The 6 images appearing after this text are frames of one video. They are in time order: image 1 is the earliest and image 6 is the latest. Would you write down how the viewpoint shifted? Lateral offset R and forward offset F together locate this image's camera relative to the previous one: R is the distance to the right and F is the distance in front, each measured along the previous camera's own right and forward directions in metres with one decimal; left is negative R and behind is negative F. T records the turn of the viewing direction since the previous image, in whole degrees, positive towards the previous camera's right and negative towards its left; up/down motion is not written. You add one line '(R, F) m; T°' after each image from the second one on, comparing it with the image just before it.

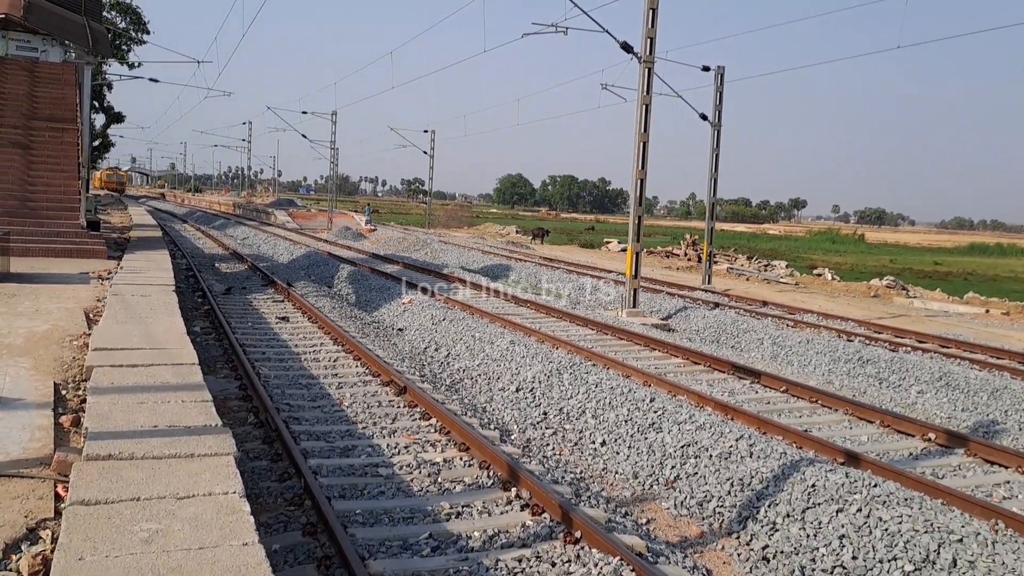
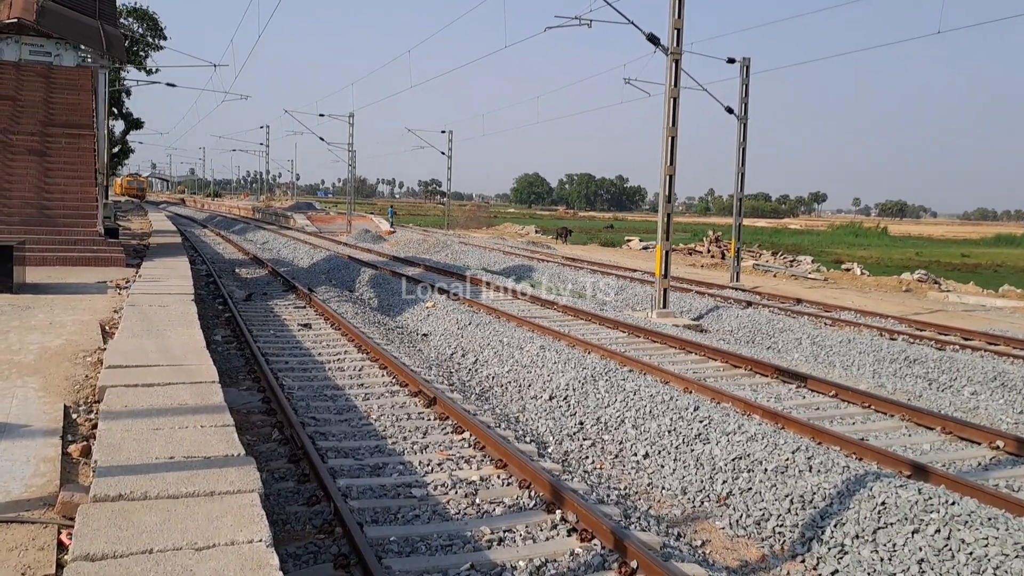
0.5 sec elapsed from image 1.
(-0.2, +0.4) m; -1°
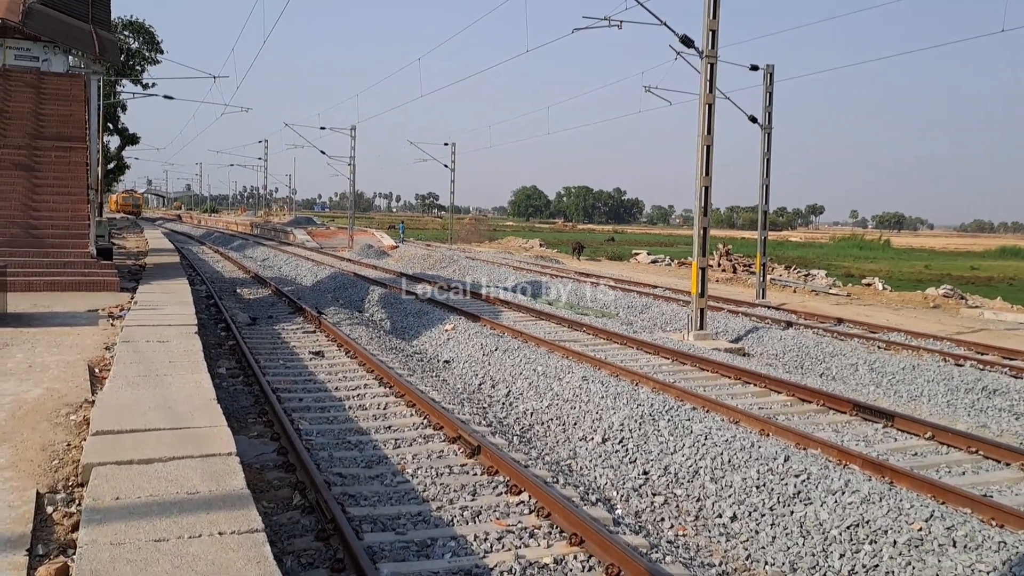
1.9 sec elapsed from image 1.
(-0.5, +1.2) m; 0°
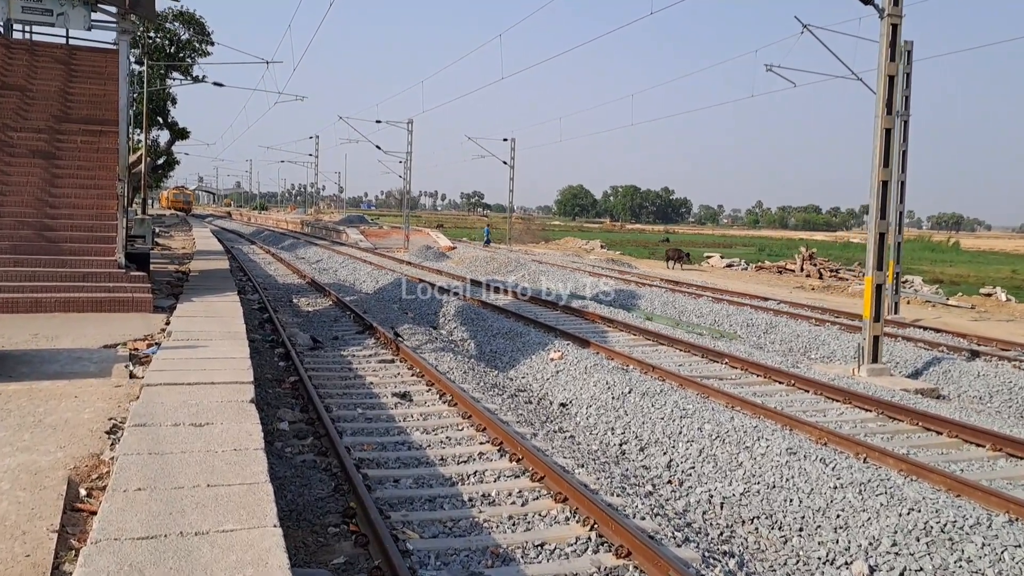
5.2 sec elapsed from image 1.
(-1.2, +2.9) m; -3°
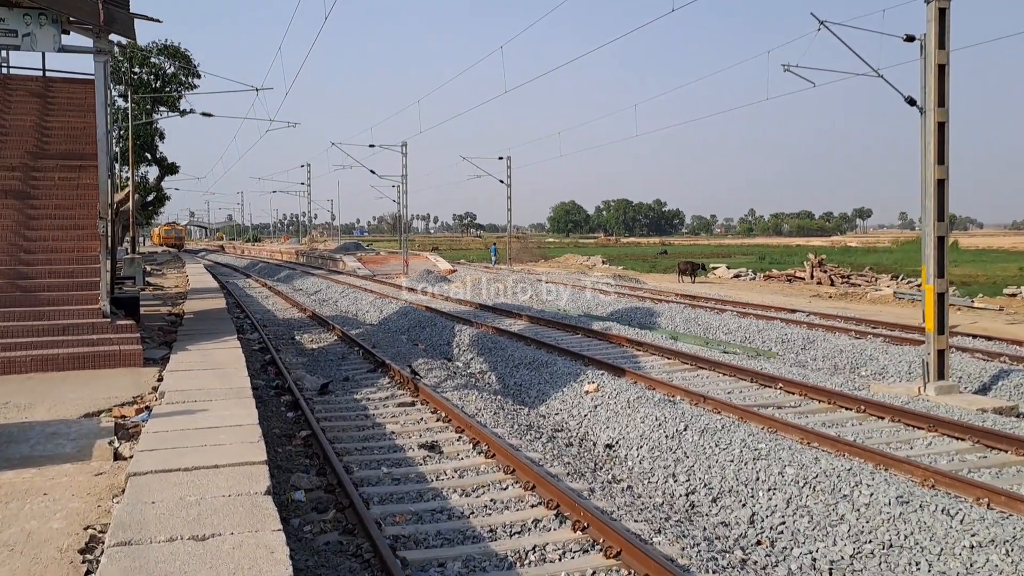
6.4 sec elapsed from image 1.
(-0.4, +1.1) m; 0°
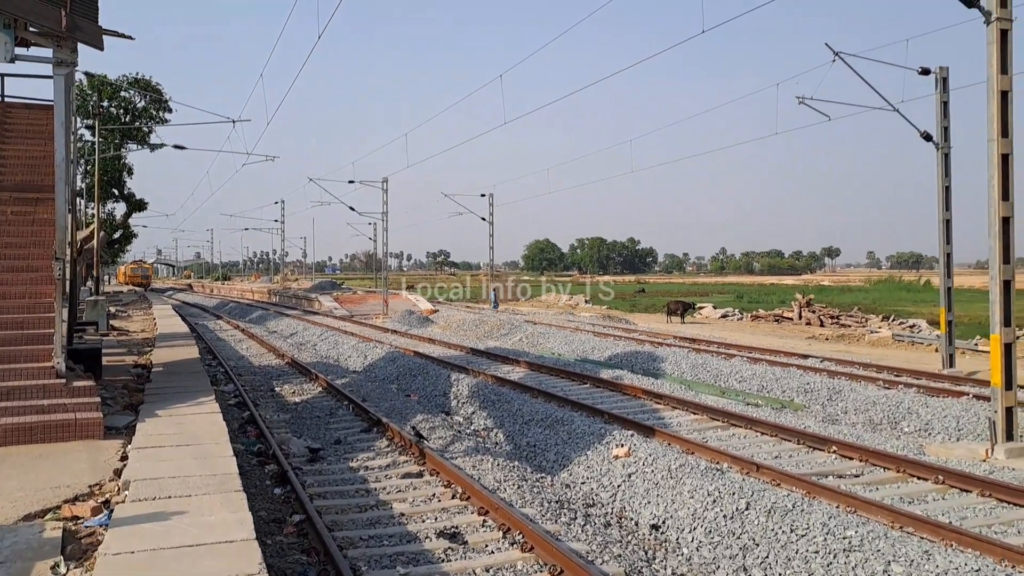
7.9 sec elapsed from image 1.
(-0.6, +1.3) m; +2°
